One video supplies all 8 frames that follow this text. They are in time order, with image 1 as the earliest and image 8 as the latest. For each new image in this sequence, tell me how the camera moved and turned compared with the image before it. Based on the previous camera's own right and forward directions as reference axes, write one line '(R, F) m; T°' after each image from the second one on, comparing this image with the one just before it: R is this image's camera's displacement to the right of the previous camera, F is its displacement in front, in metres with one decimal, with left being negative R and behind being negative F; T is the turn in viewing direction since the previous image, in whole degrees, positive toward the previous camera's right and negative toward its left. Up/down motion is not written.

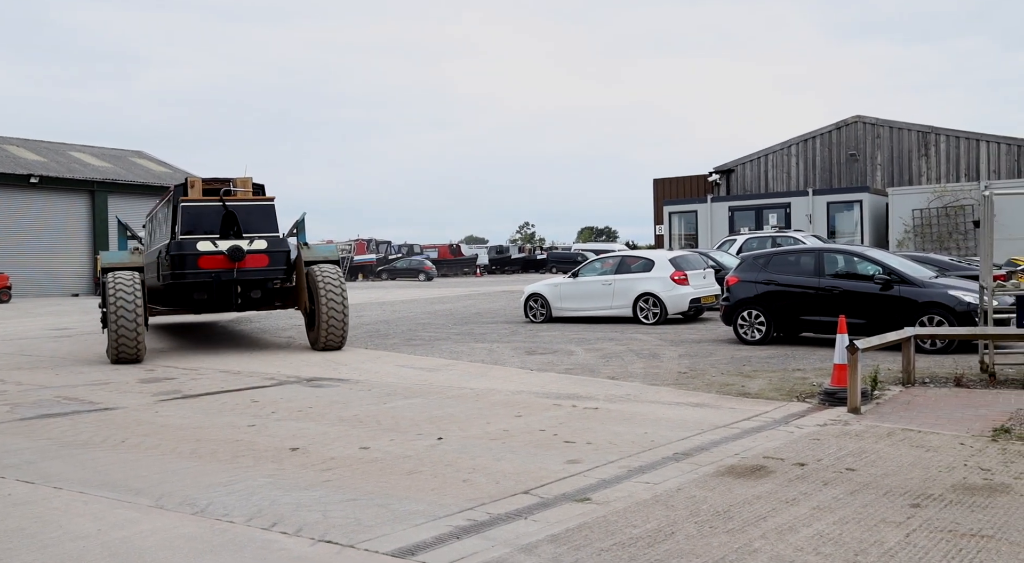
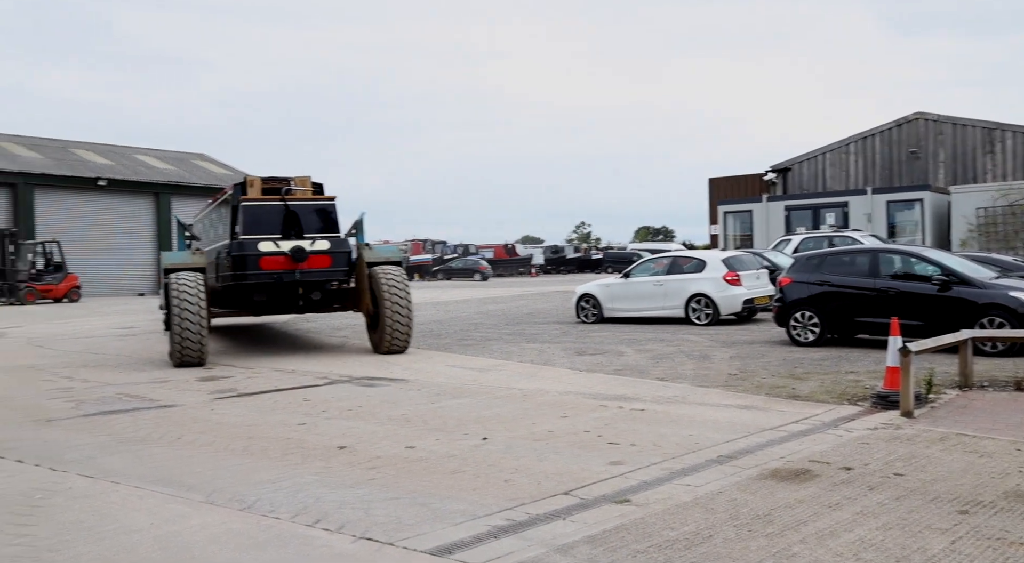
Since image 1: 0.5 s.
(+0.1, 0.0) m; -4°
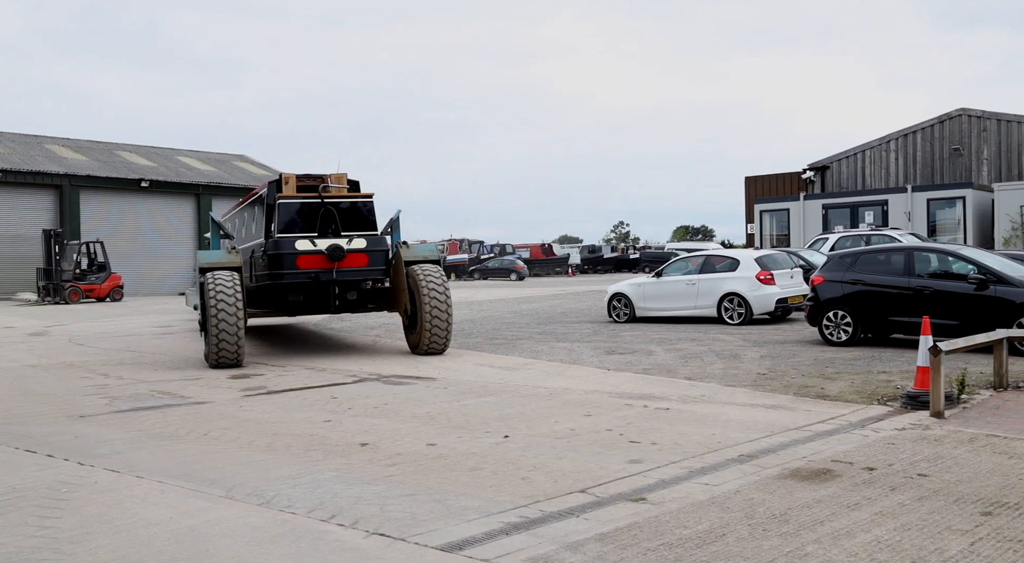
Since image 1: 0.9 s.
(+0.1, 0.0) m; -2°
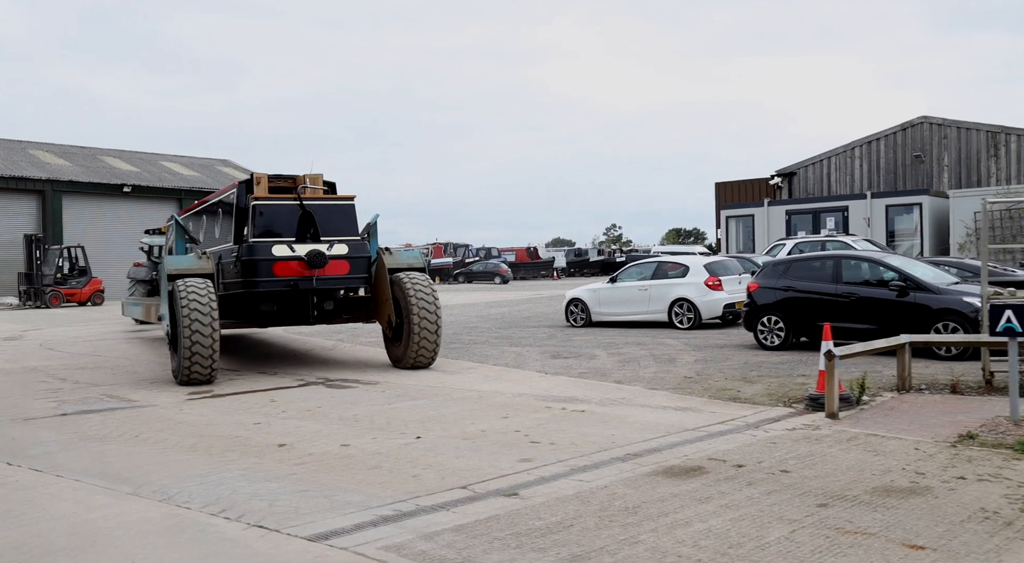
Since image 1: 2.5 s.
(+0.7, -0.4) m; 0°
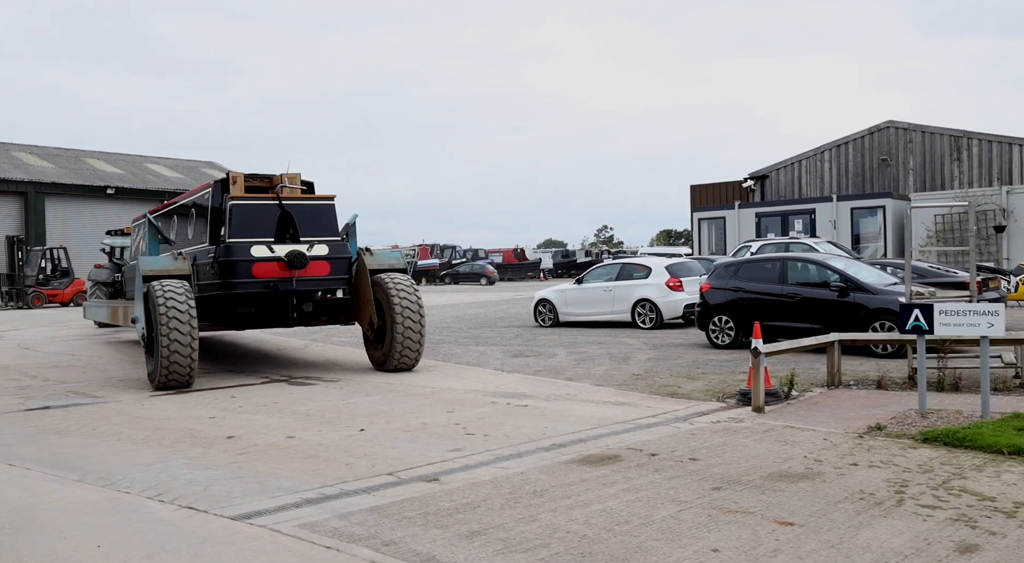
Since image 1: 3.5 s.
(+0.4, -0.4) m; +1°
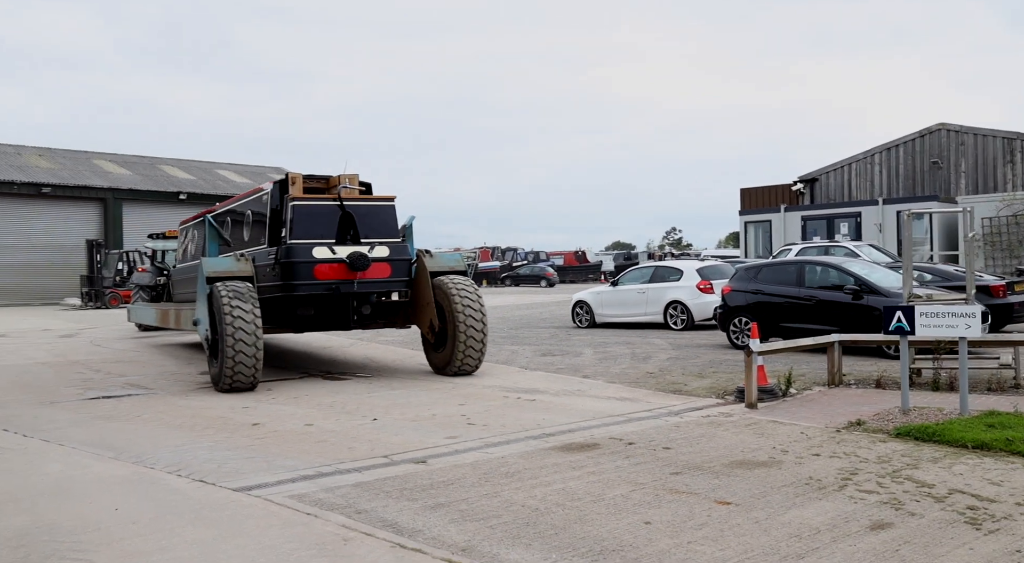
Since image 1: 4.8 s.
(+0.6, -0.5) m; -4°
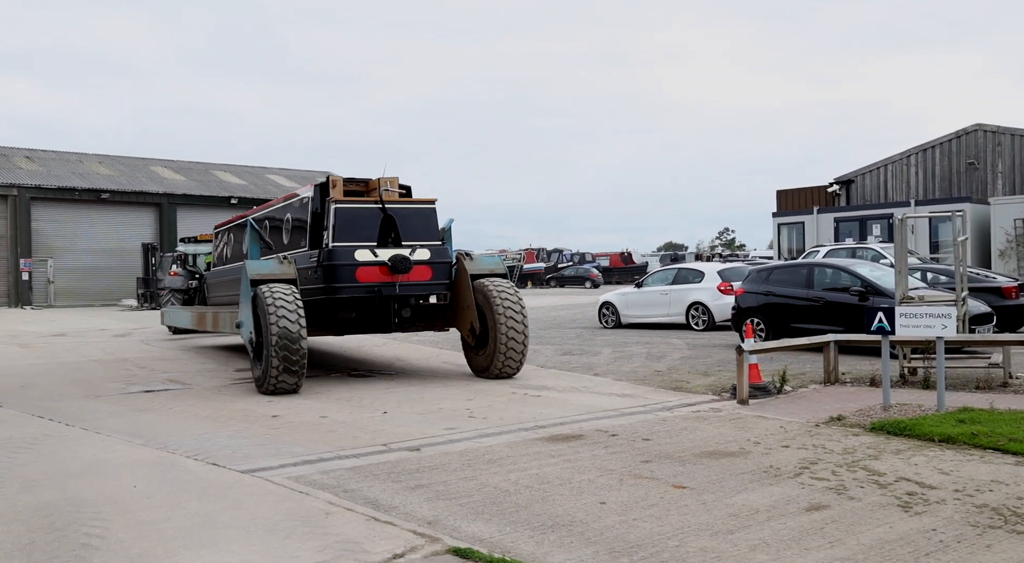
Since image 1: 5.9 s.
(+0.5, -0.5) m; -3°
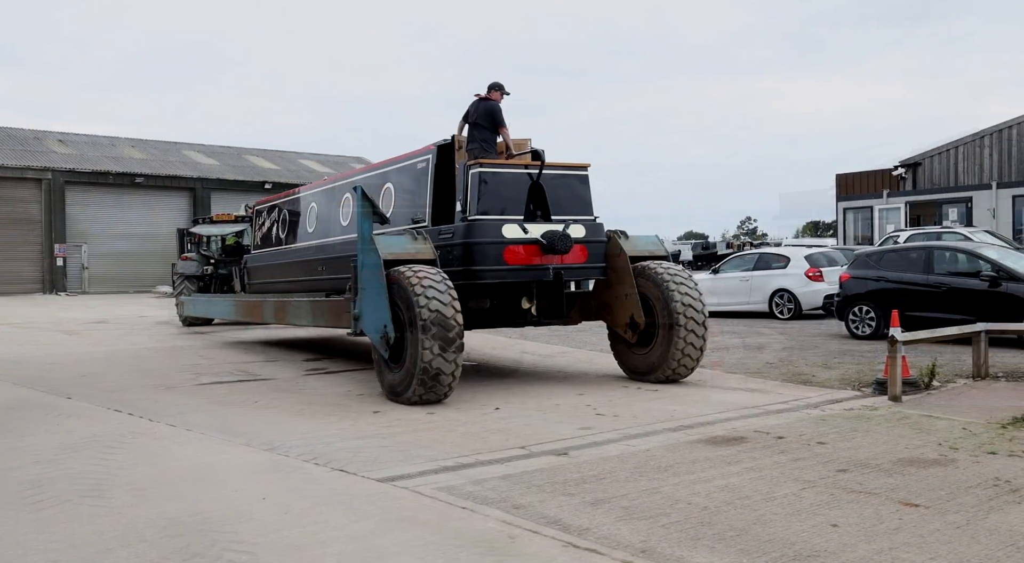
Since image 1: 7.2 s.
(-0.9, +0.8) m; -1°
